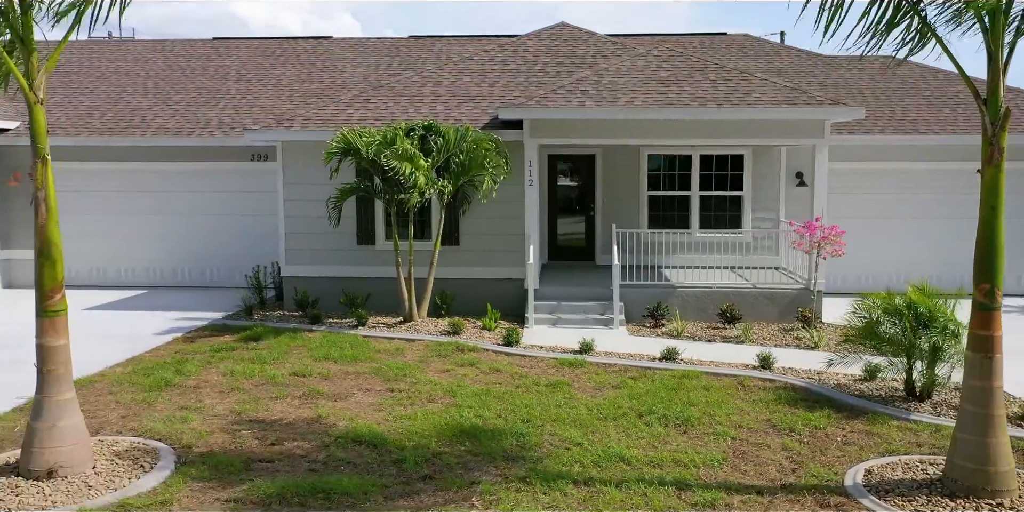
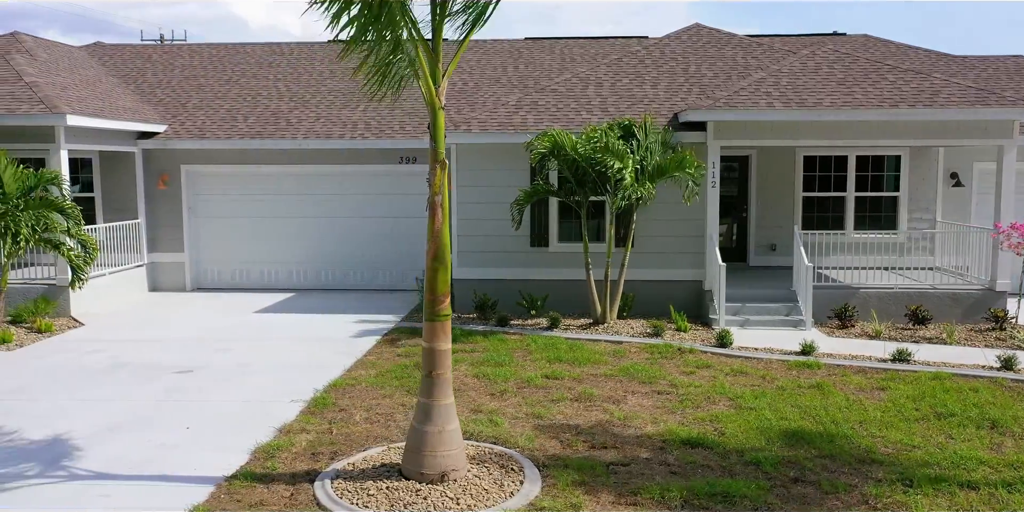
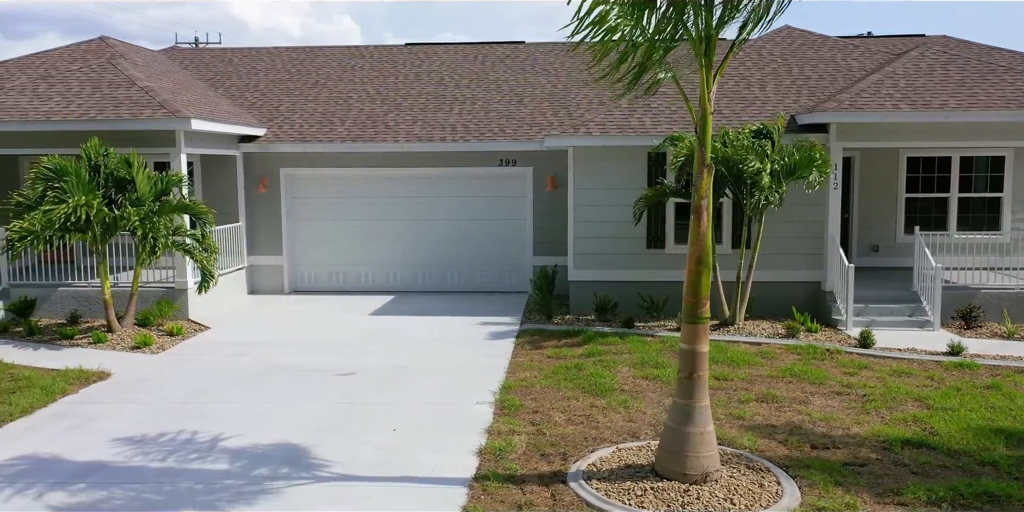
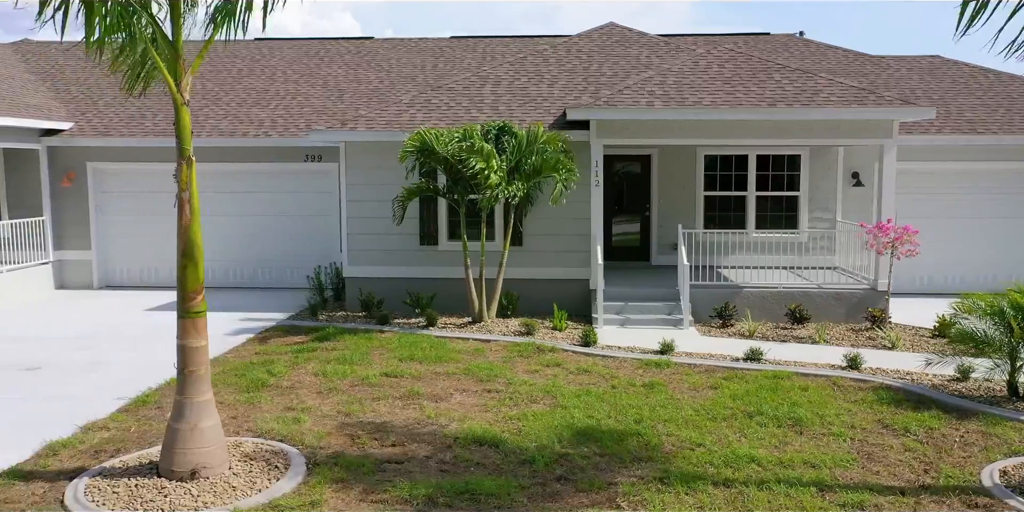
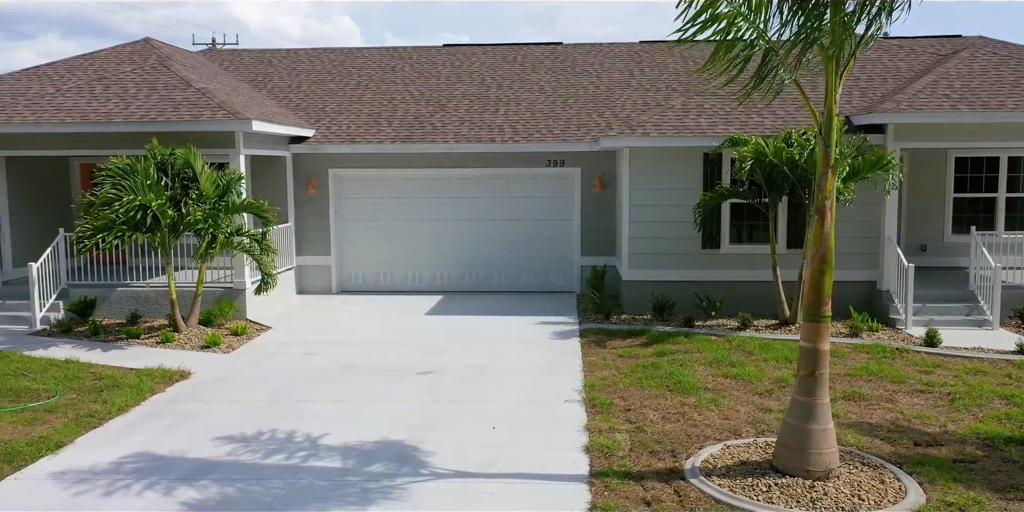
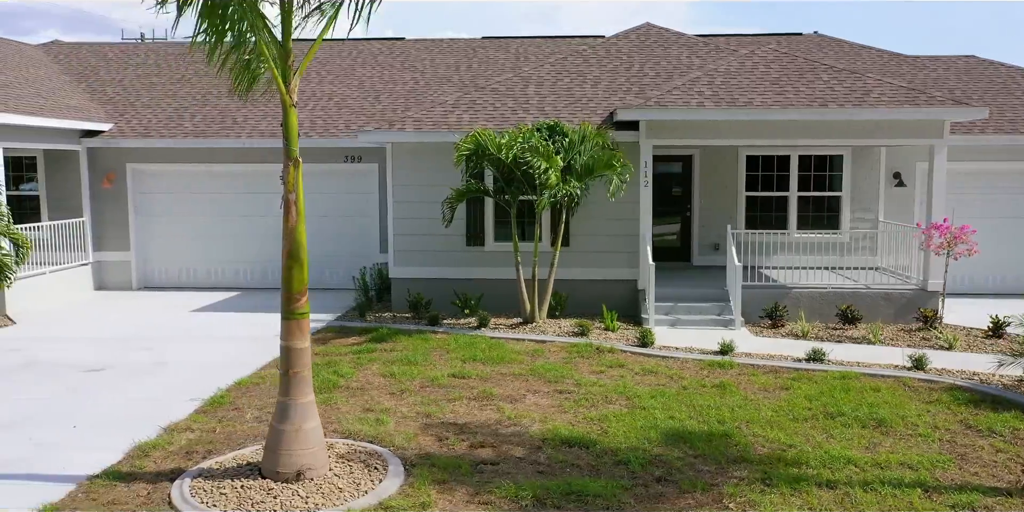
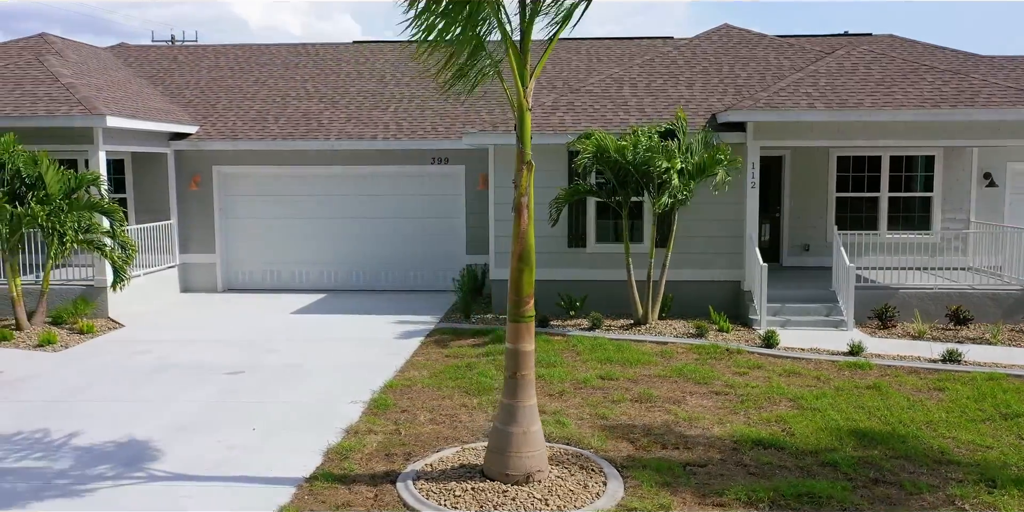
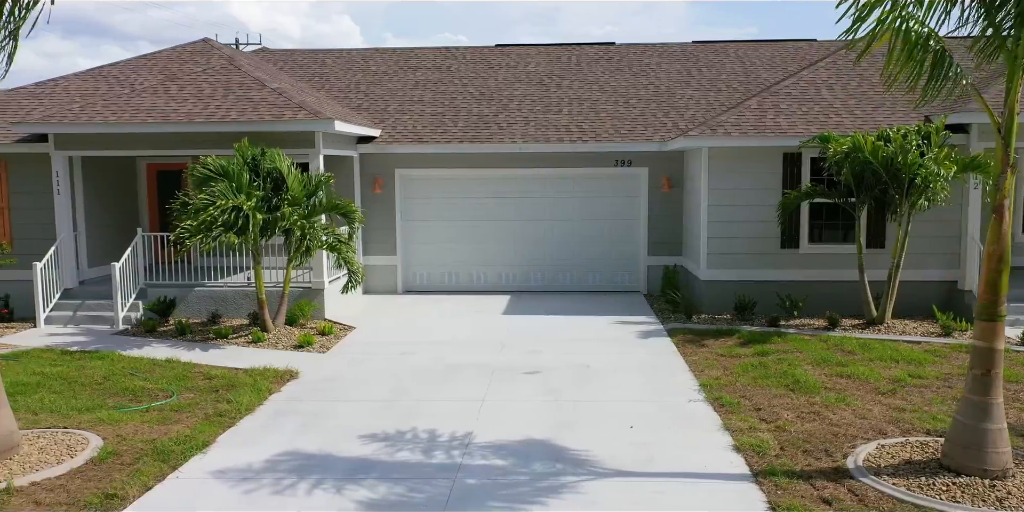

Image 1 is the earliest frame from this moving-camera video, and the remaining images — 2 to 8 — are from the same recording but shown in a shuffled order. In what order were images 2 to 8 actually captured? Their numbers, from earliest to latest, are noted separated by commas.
4, 6, 2, 7, 3, 5, 8
